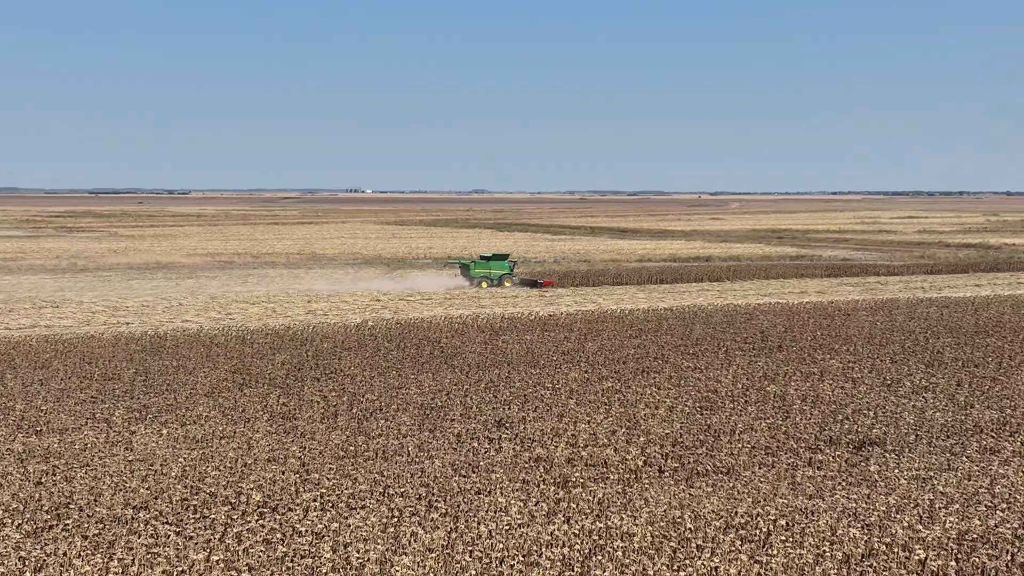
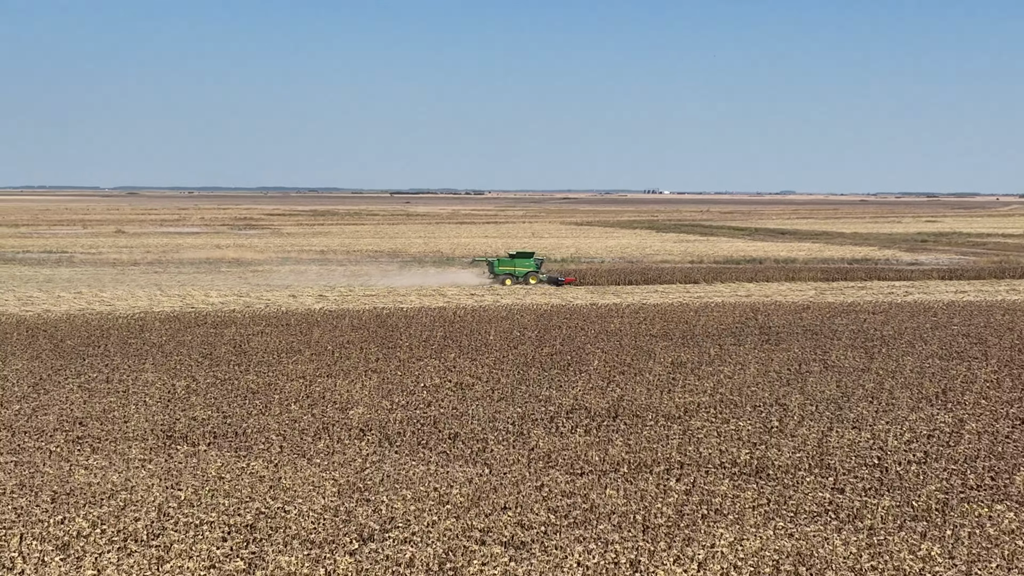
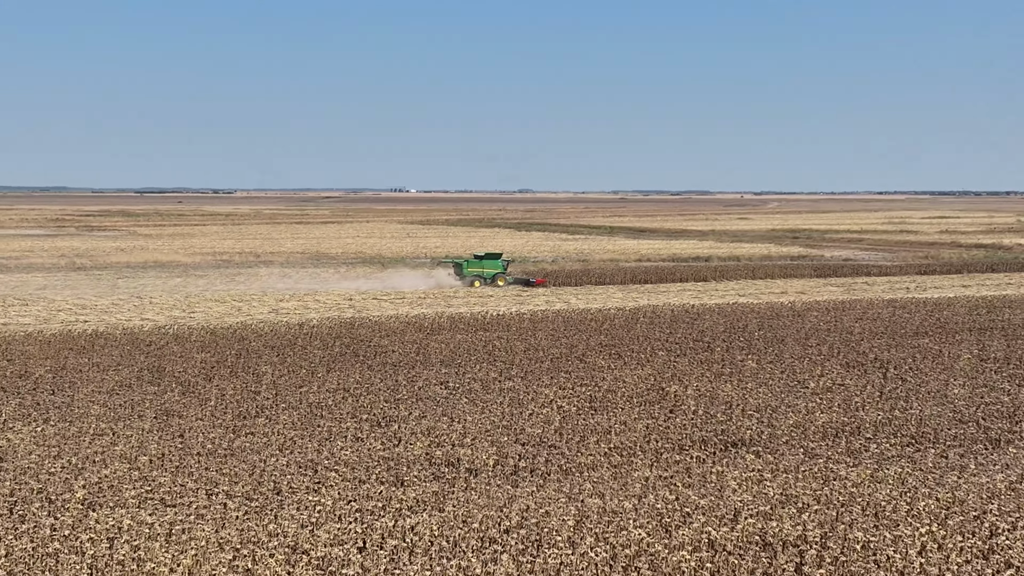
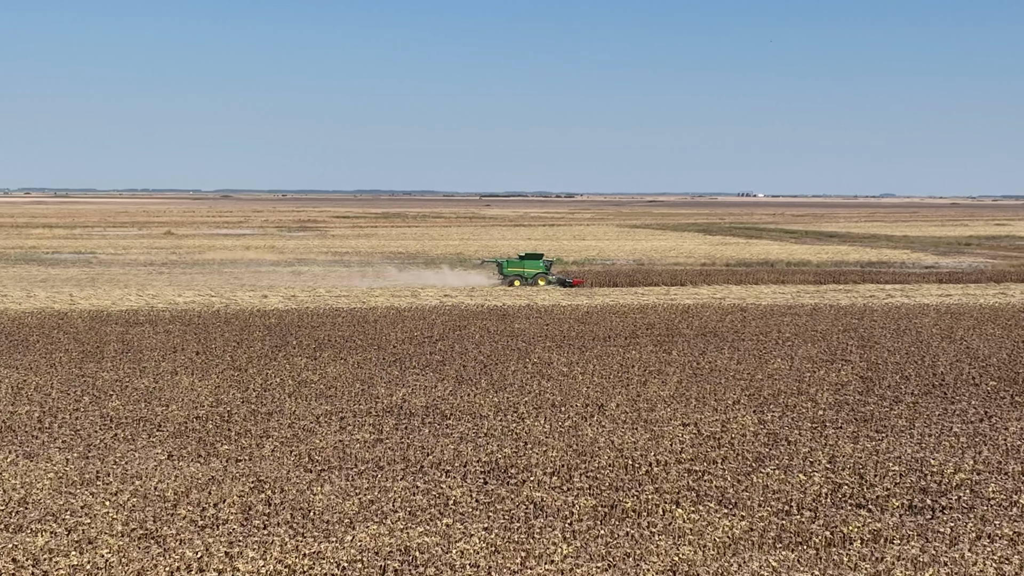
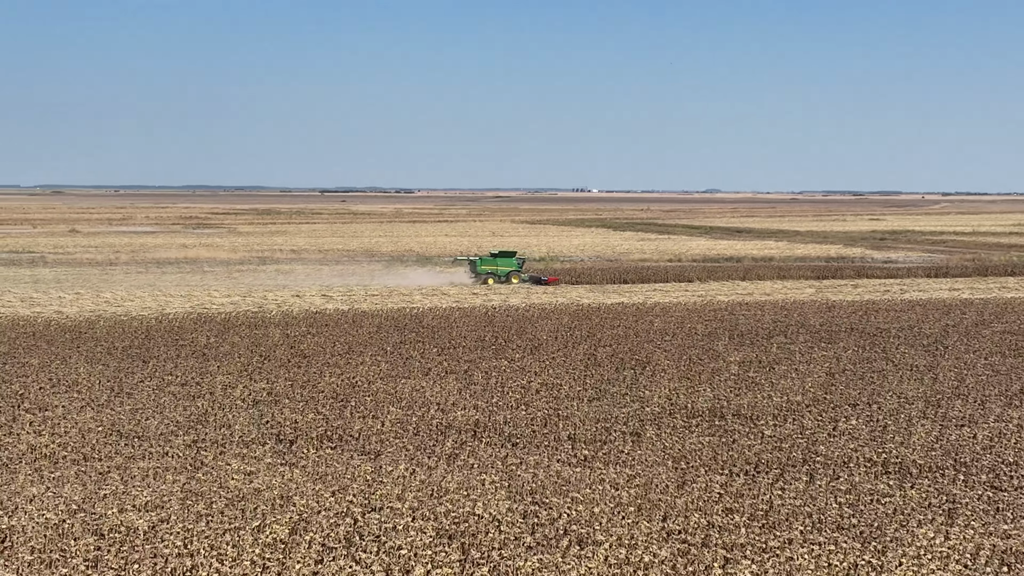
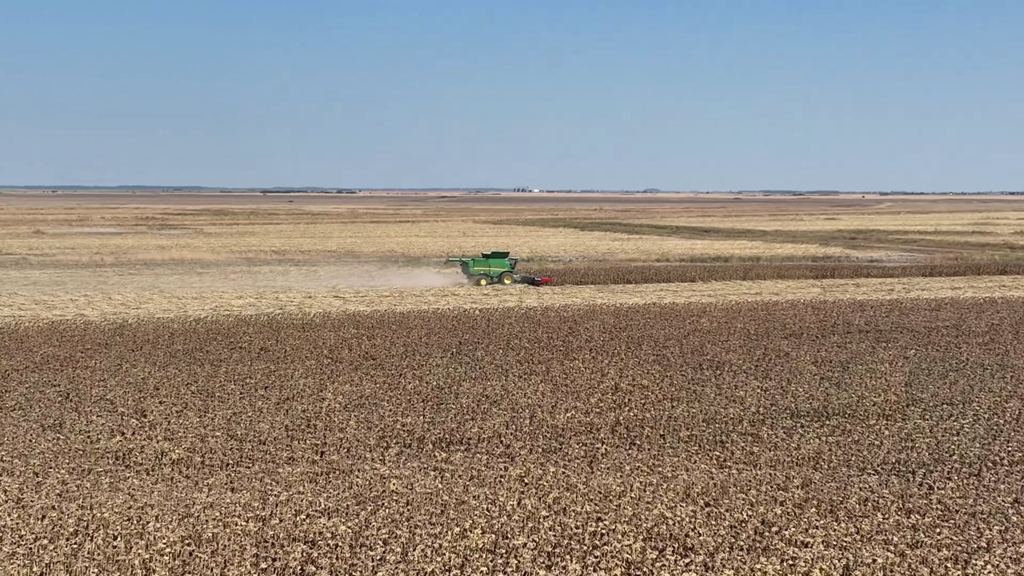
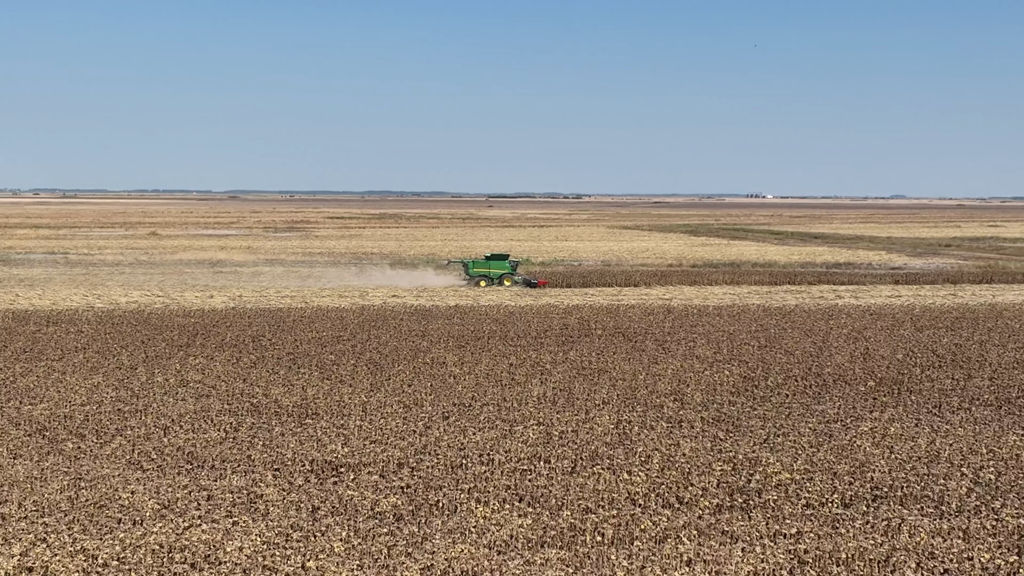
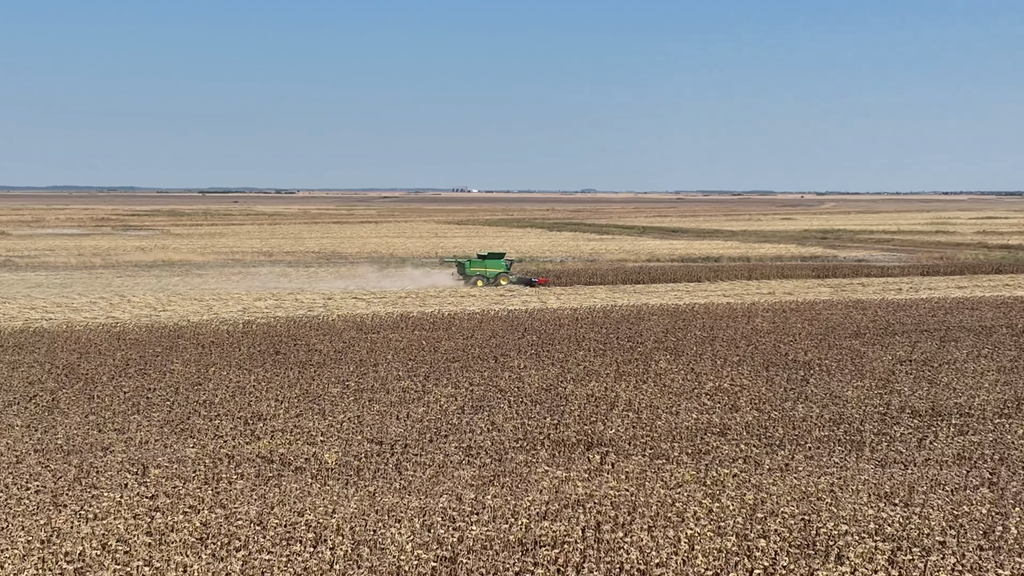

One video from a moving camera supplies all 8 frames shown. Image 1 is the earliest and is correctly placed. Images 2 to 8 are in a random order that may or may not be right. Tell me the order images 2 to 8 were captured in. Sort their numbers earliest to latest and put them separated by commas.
3, 8, 6, 5, 2, 4, 7
